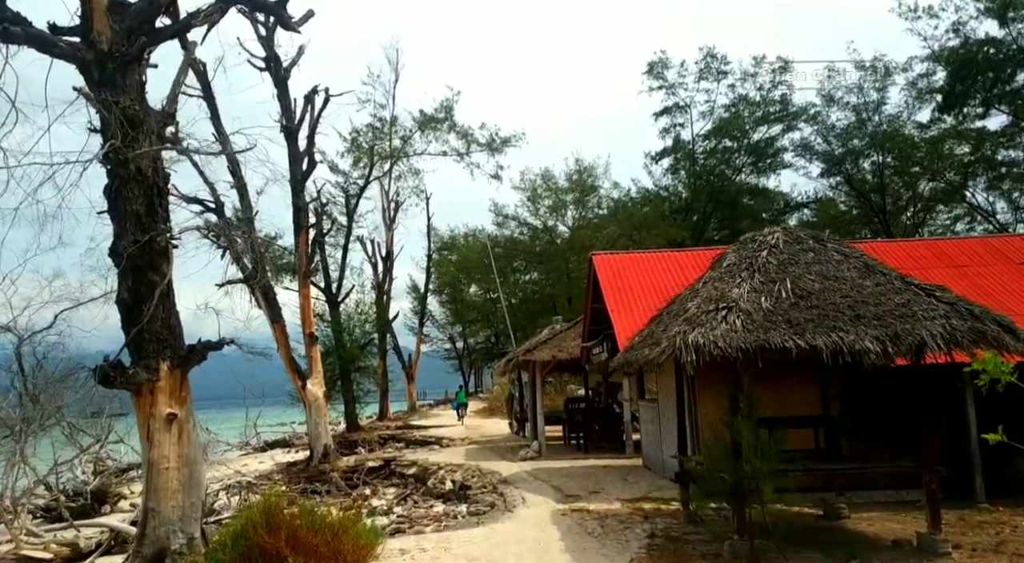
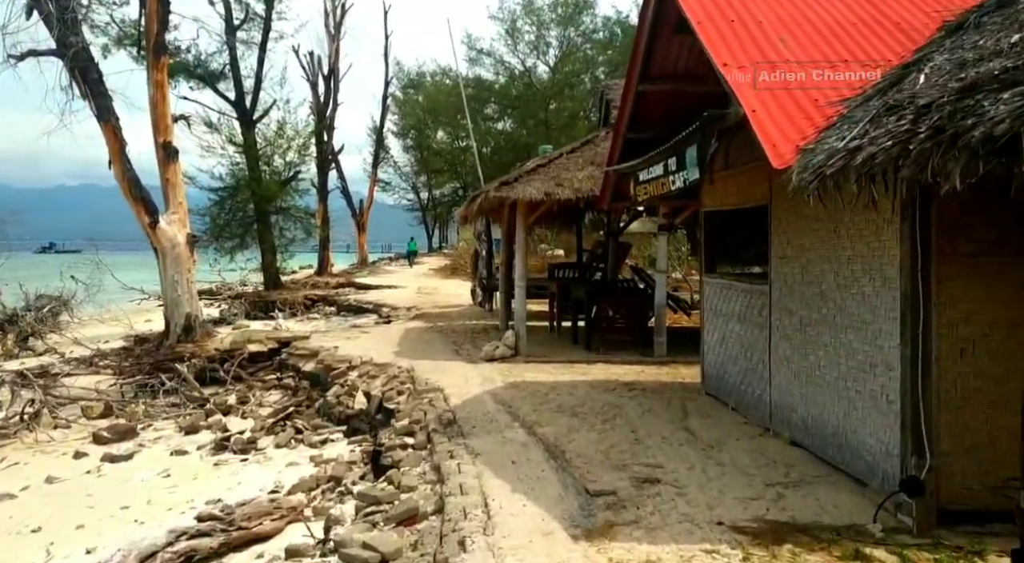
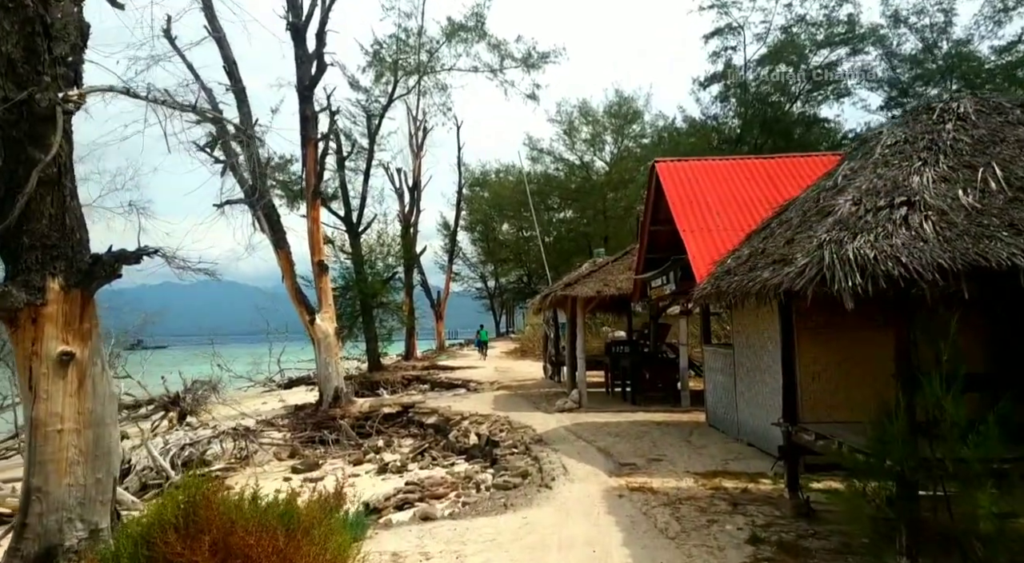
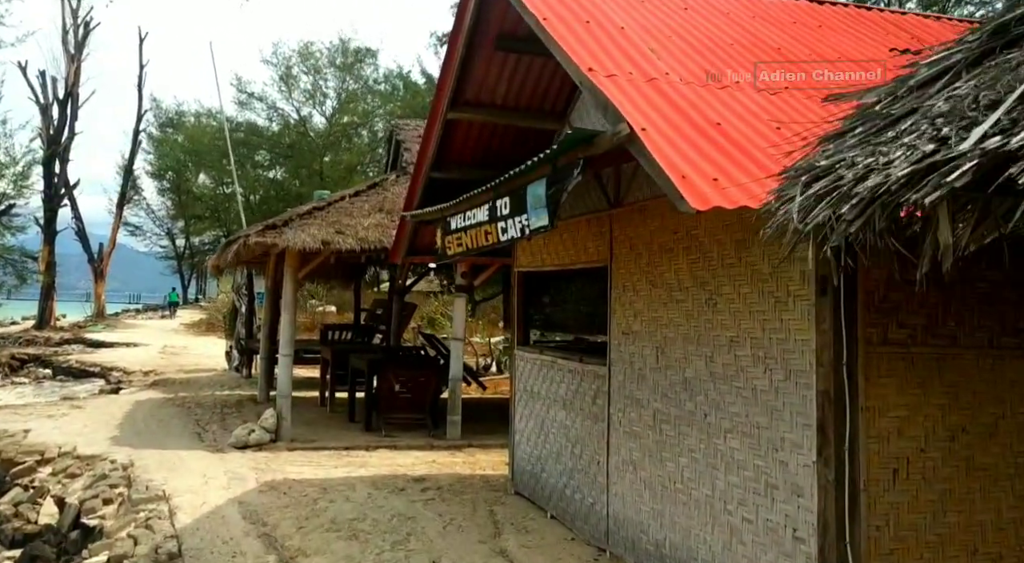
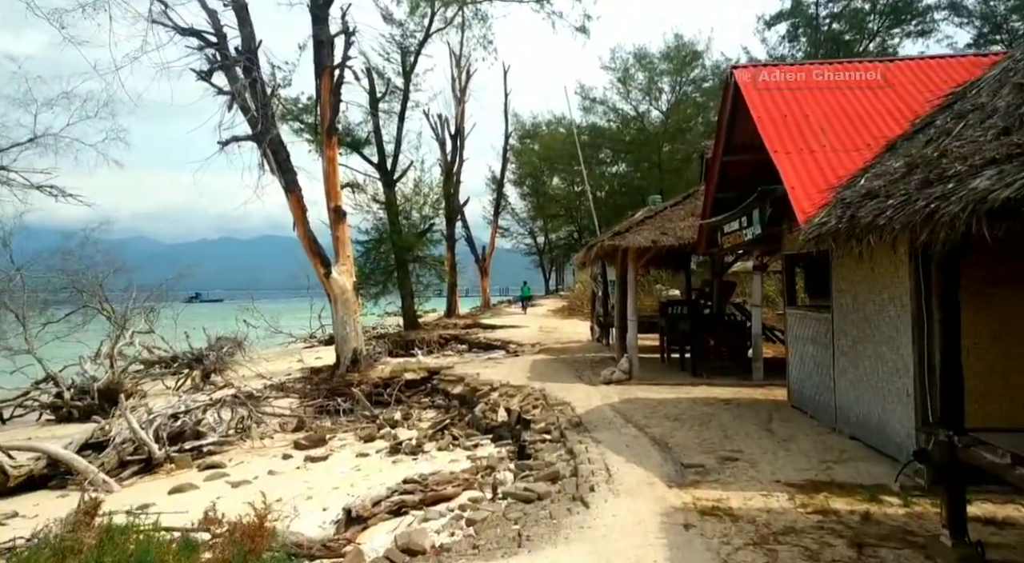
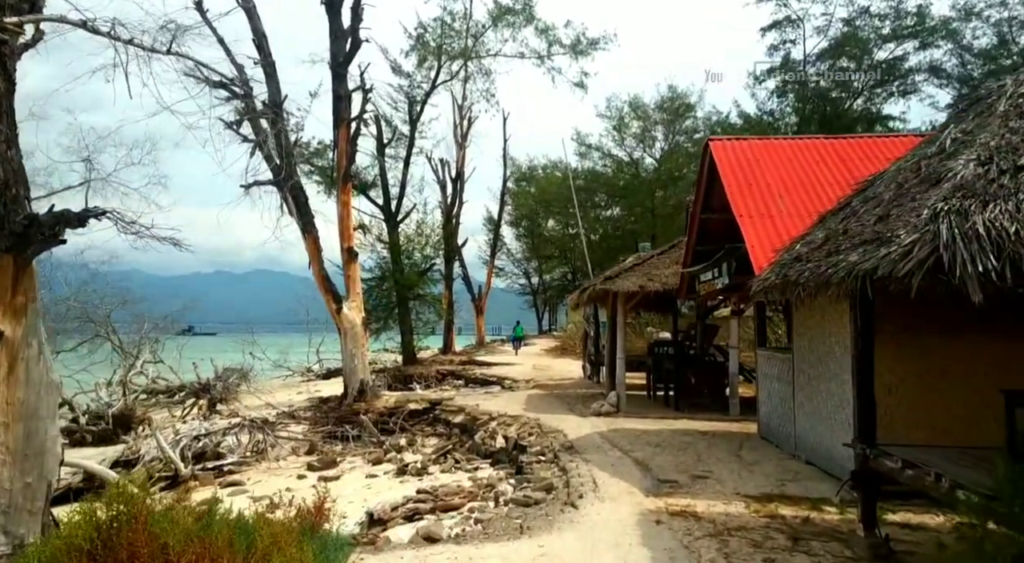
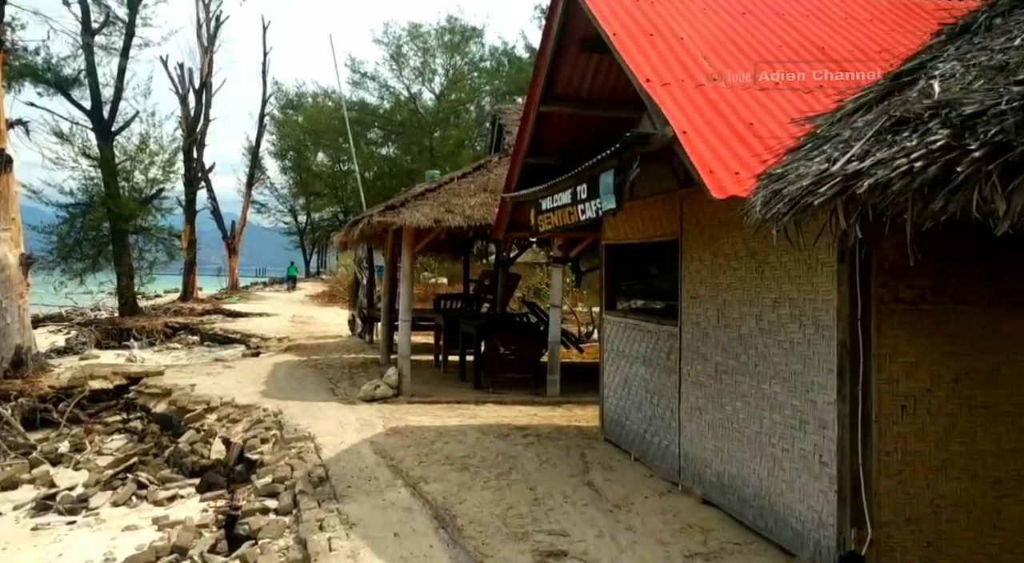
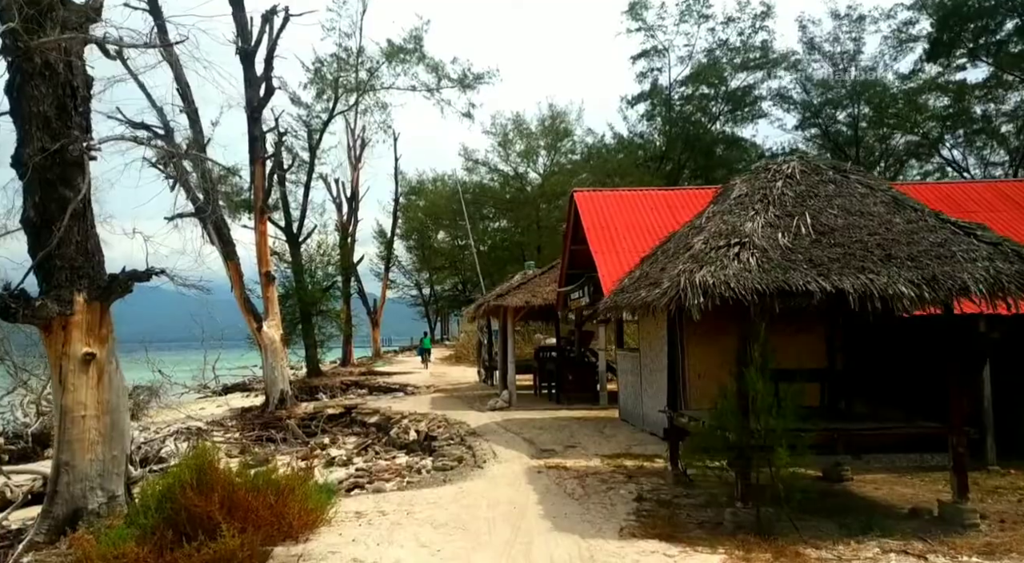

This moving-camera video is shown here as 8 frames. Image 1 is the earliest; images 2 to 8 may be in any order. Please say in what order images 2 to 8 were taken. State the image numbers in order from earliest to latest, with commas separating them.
8, 3, 6, 5, 2, 7, 4
